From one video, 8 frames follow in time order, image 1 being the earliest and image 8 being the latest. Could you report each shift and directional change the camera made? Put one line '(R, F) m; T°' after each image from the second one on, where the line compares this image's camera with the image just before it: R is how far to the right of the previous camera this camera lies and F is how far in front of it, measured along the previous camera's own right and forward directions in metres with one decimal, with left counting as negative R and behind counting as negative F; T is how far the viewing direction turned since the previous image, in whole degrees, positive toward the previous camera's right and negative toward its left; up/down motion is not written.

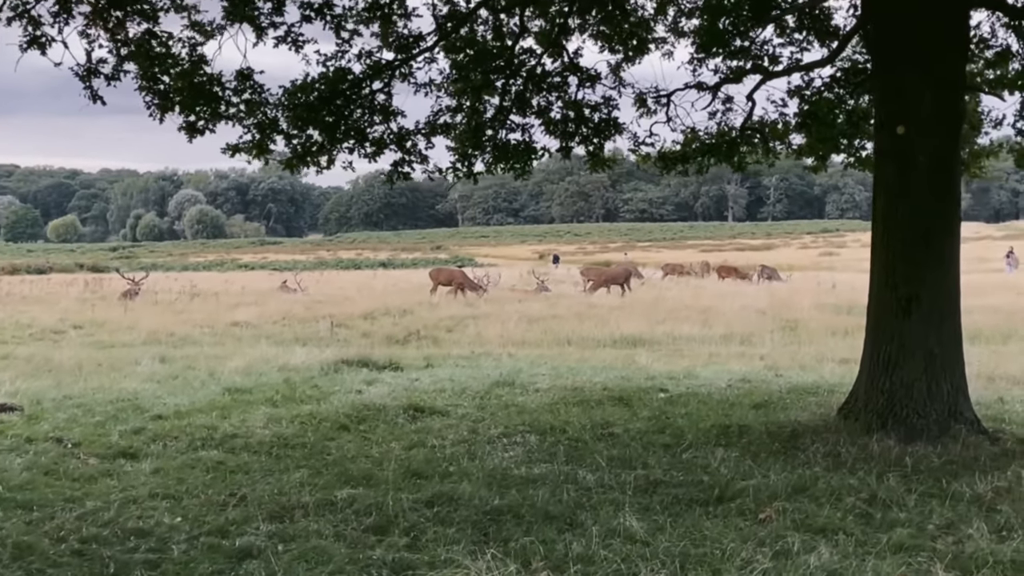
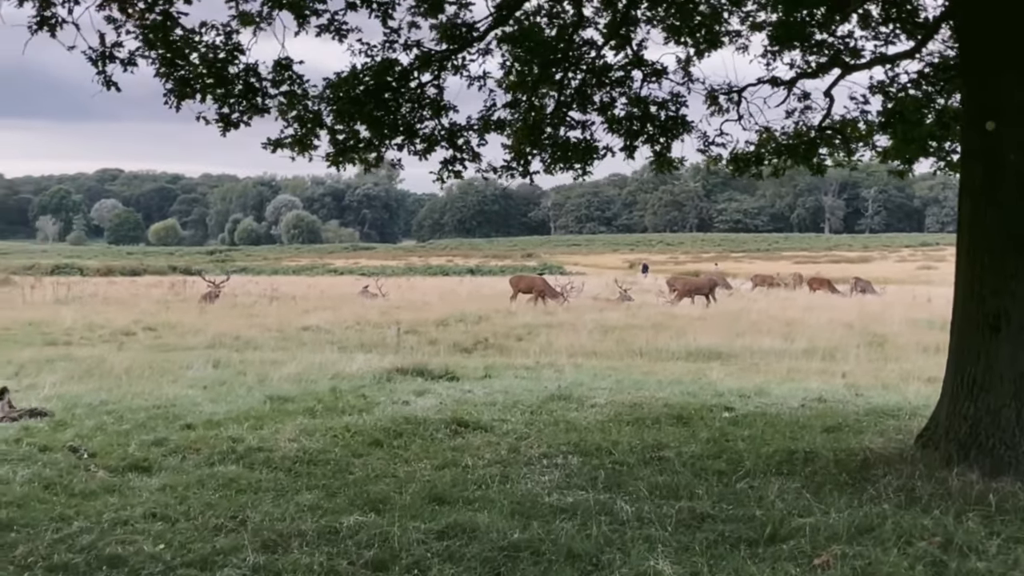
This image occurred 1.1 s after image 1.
(+0.2, +0.5) m; -4°
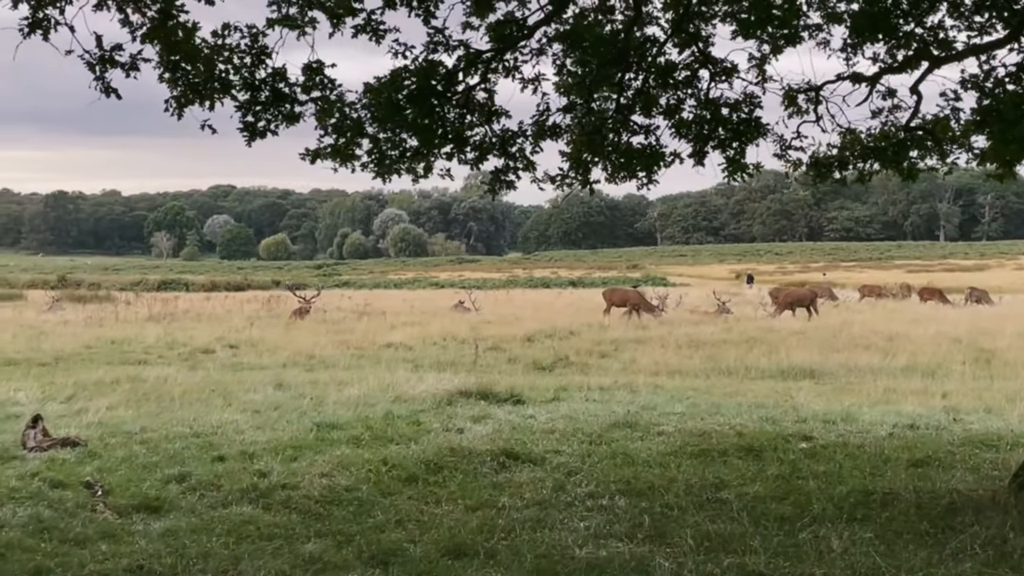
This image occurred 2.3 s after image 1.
(+0.3, +0.5) m; -5°
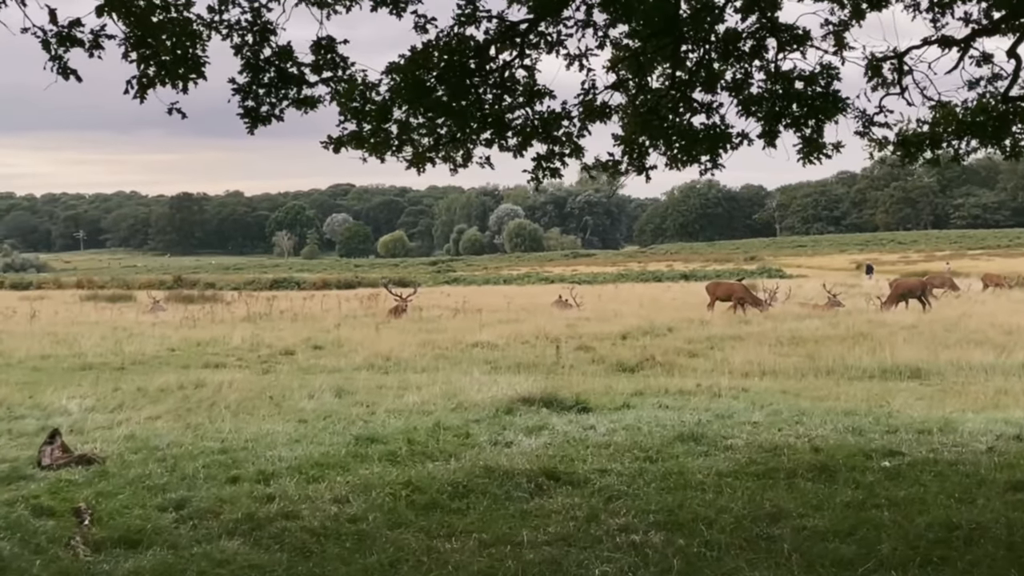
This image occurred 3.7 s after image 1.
(+0.3, +0.7) m; -5°
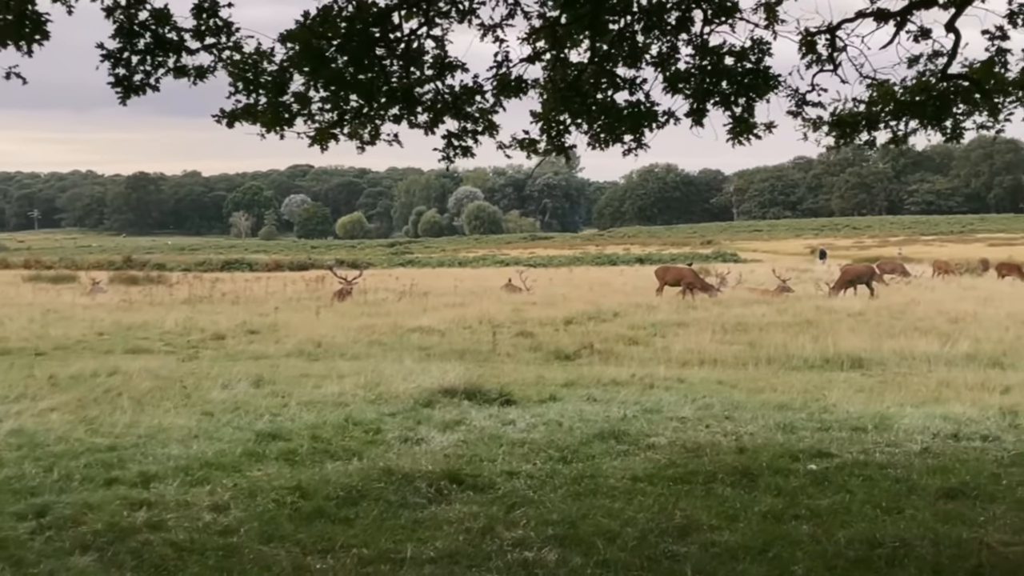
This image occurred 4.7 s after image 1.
(+0.2, +0.4) m; +2°
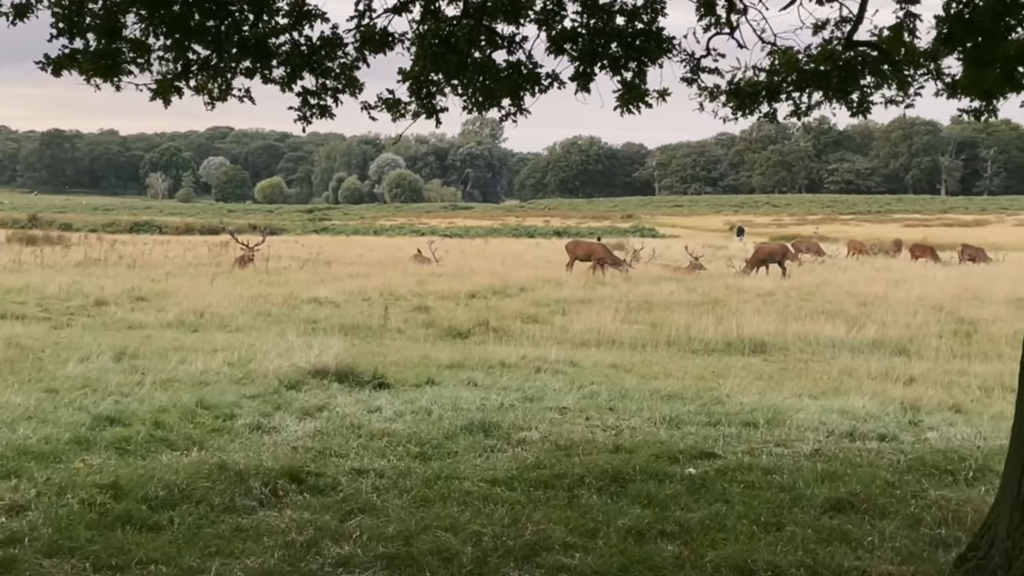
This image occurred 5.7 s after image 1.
(+0.2, +0.5) m; +4°
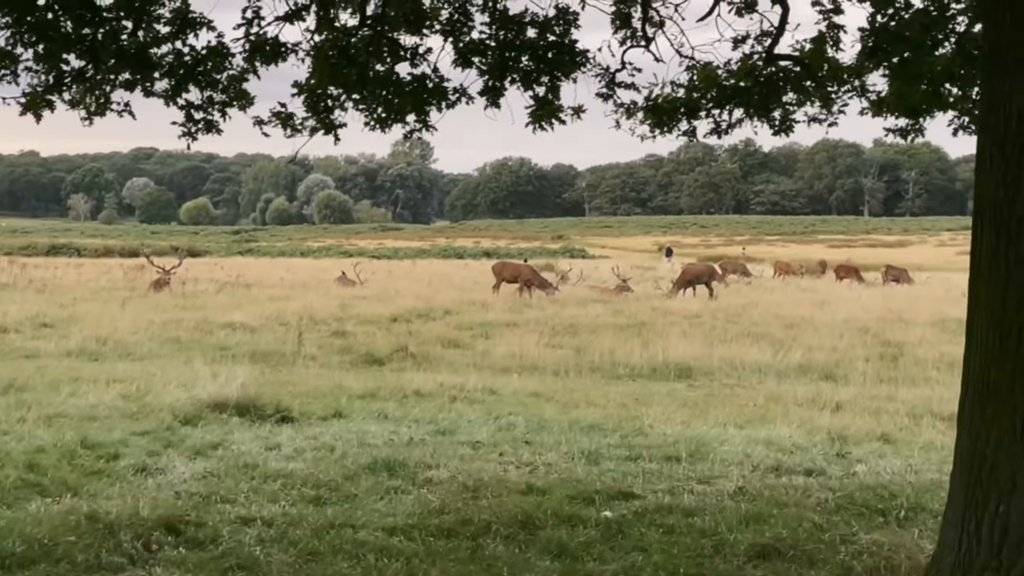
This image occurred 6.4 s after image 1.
(+0.1, +0.3) m; +3°
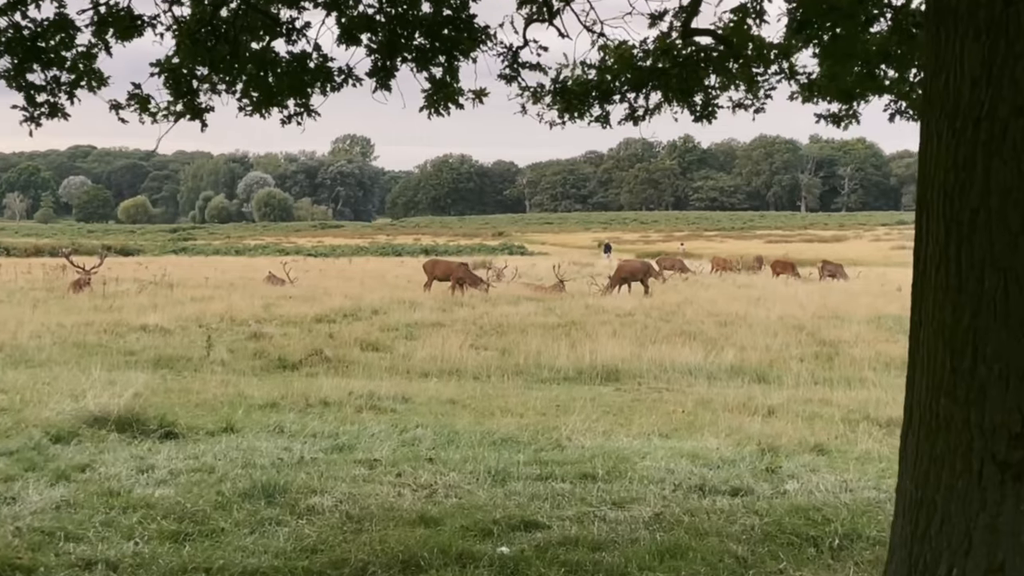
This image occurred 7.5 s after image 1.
(+0.2, +0.5) m; +3°
